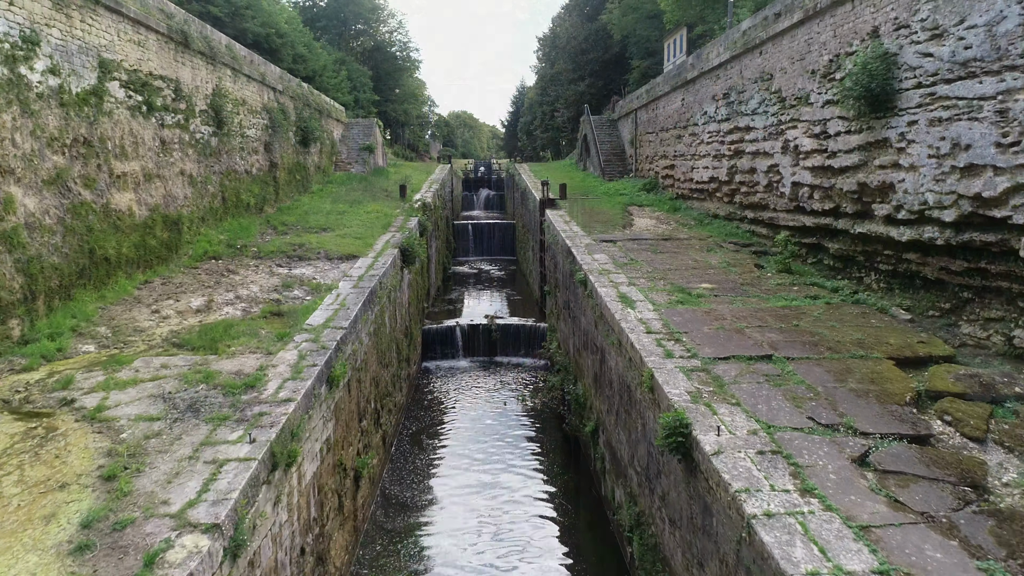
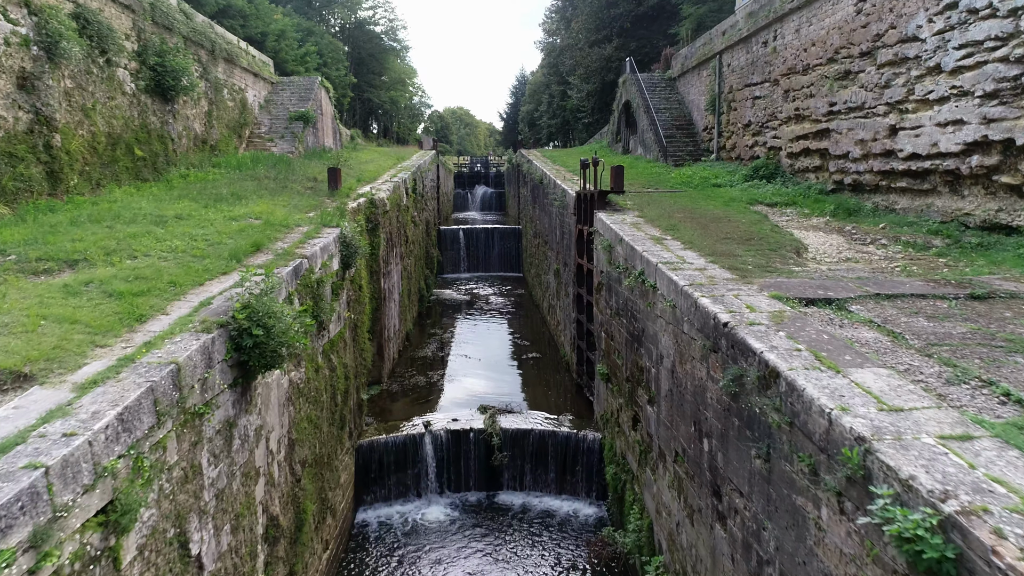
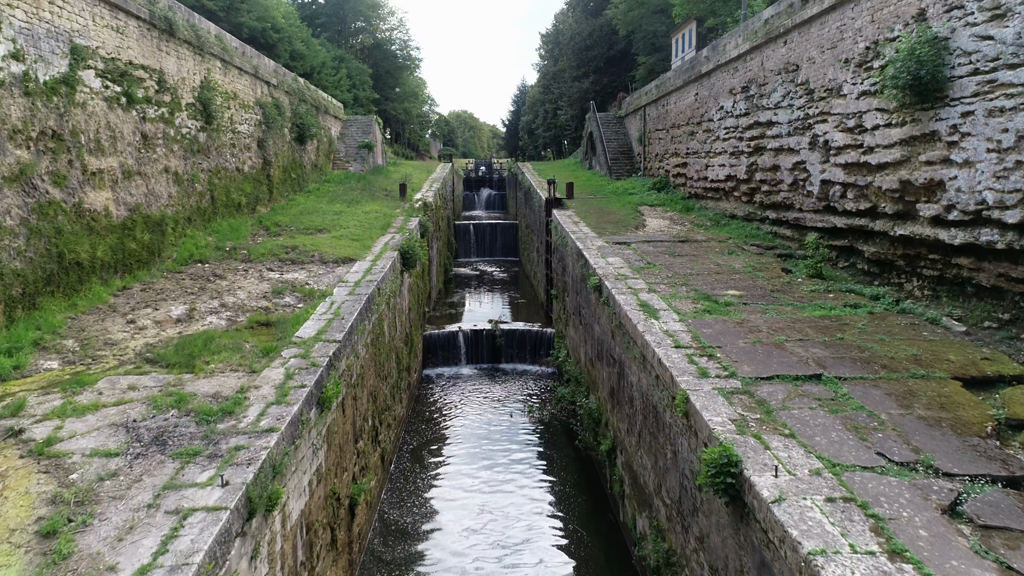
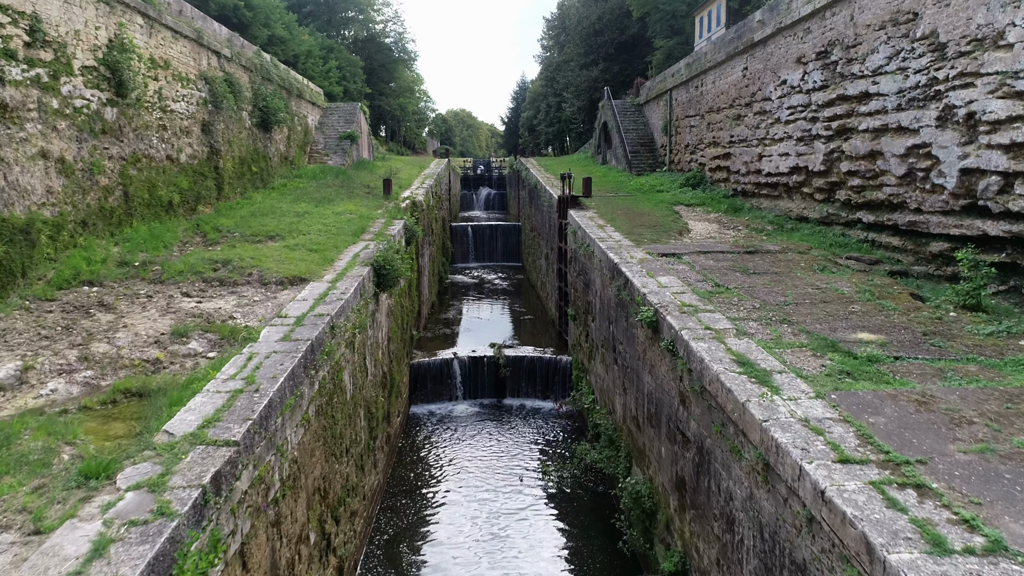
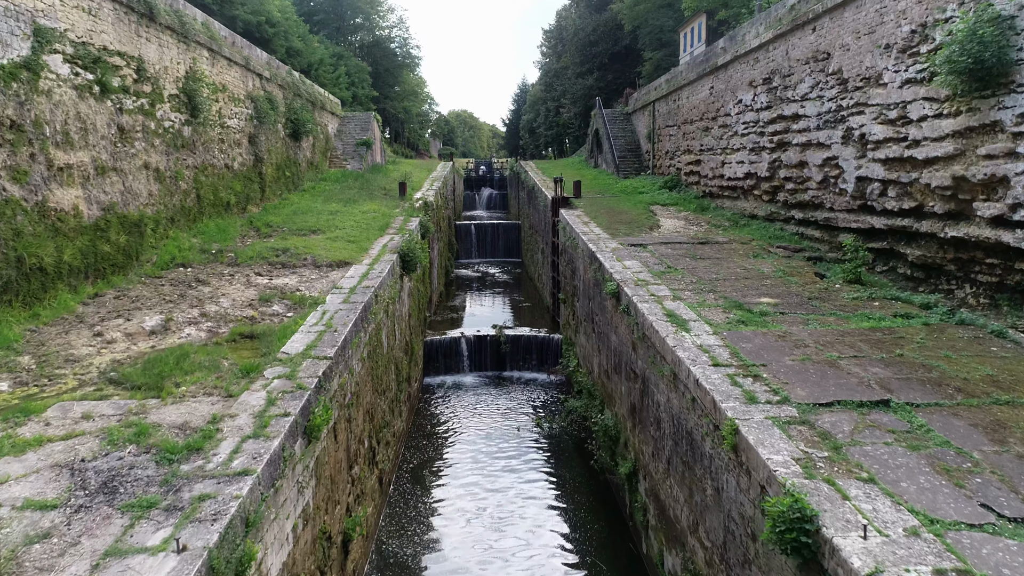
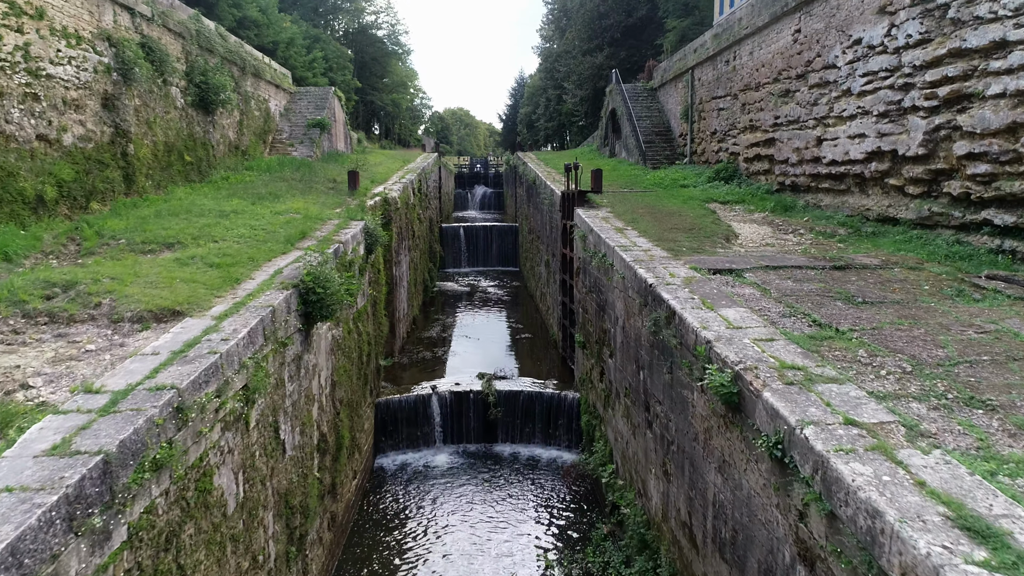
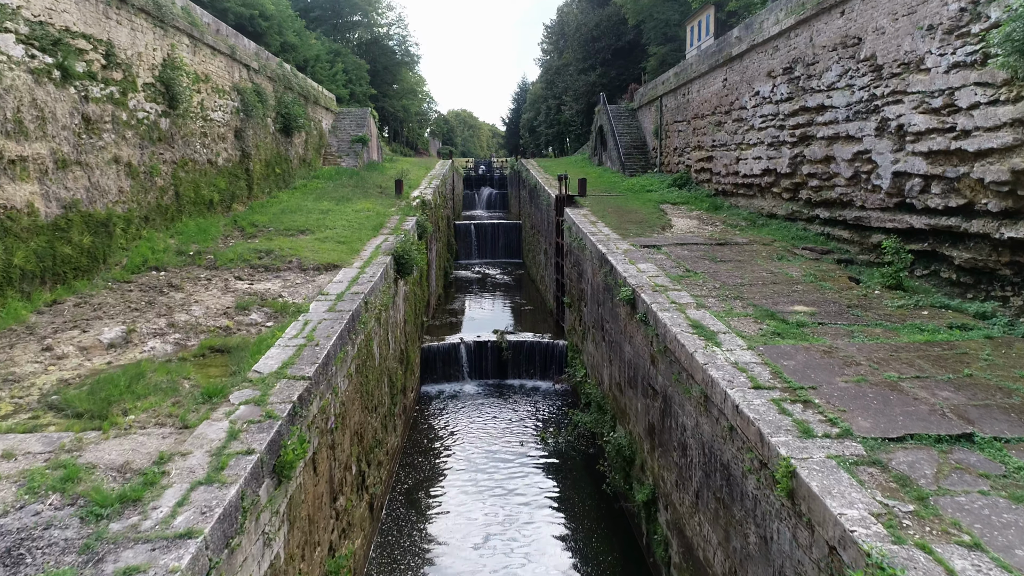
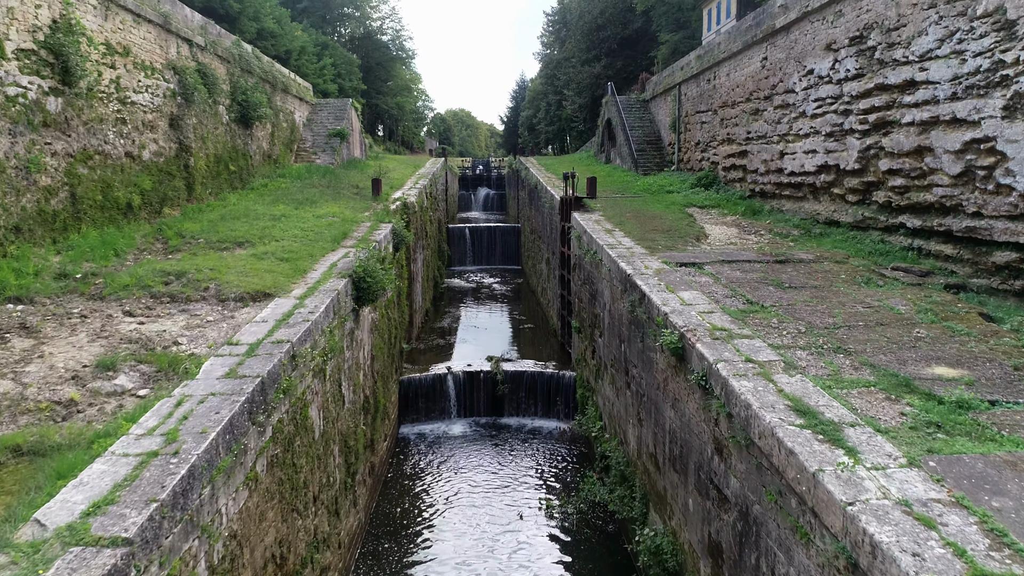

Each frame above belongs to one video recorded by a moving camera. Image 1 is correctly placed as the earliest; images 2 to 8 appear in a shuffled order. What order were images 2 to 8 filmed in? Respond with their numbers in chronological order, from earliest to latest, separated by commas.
3, 5, 7, 4, 8, 6, 2
